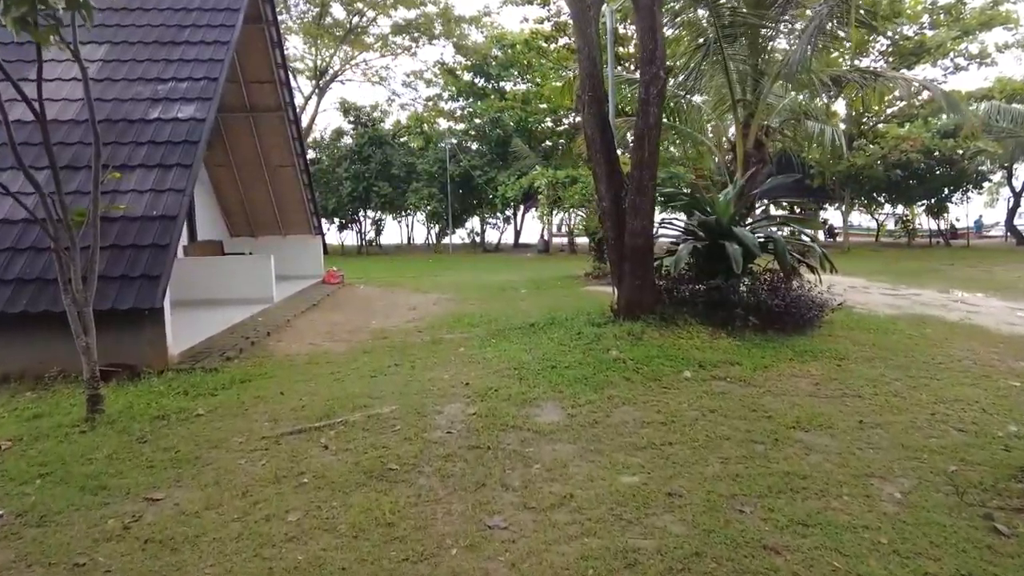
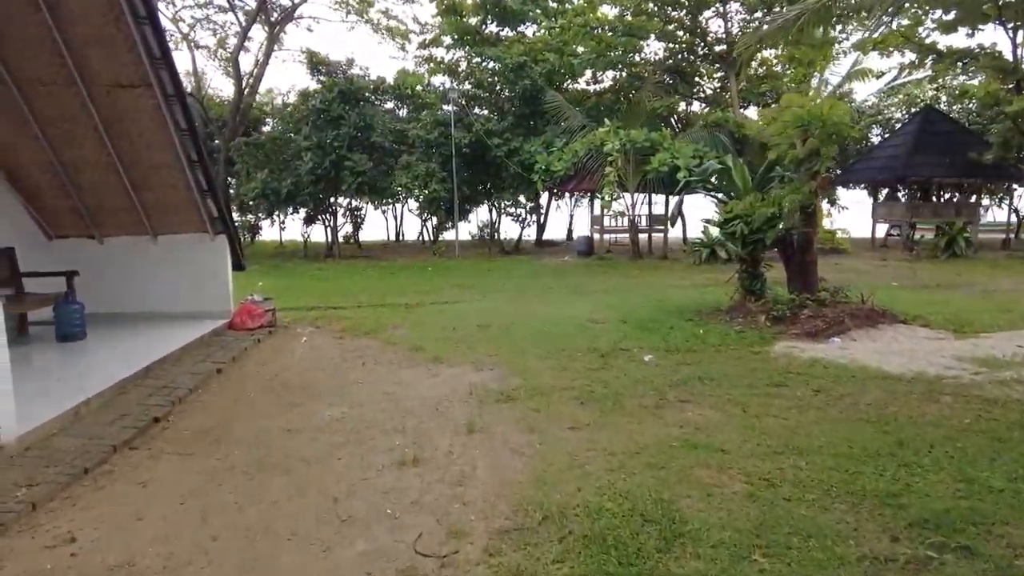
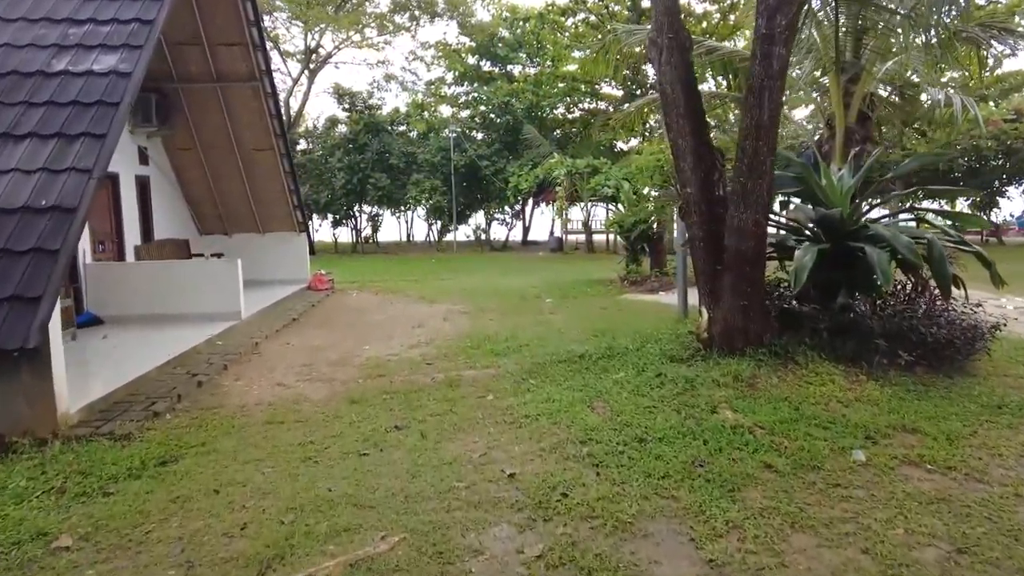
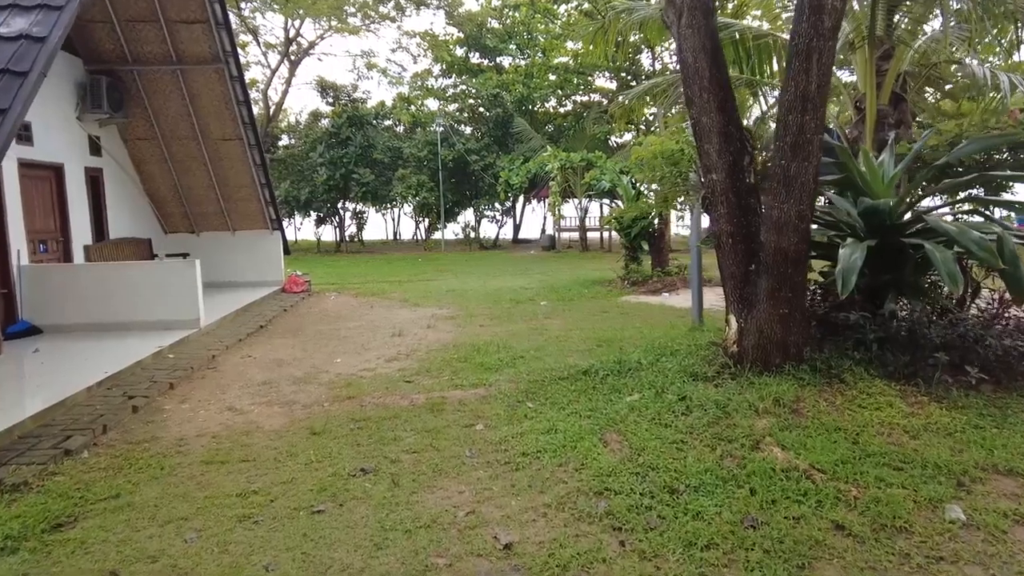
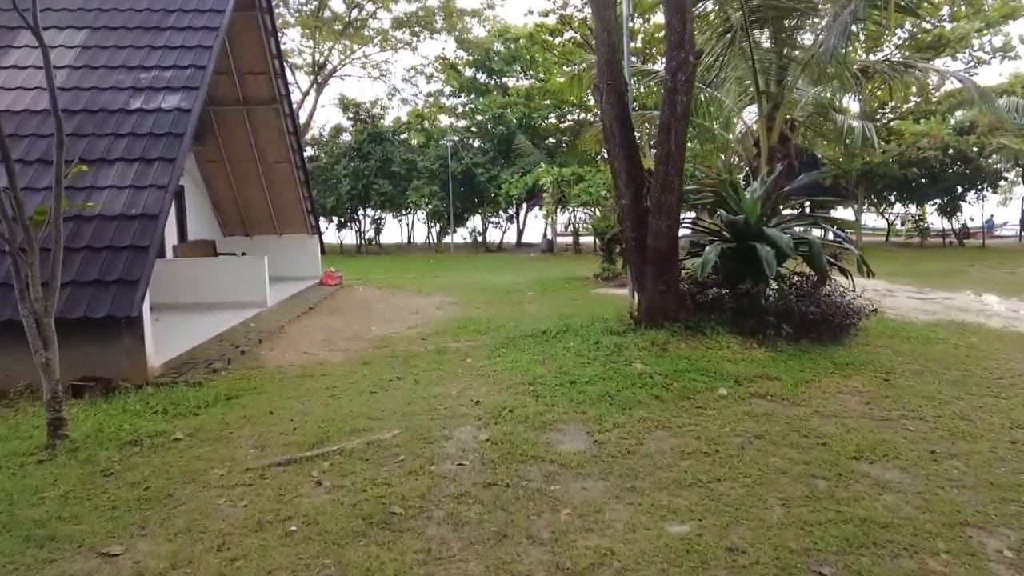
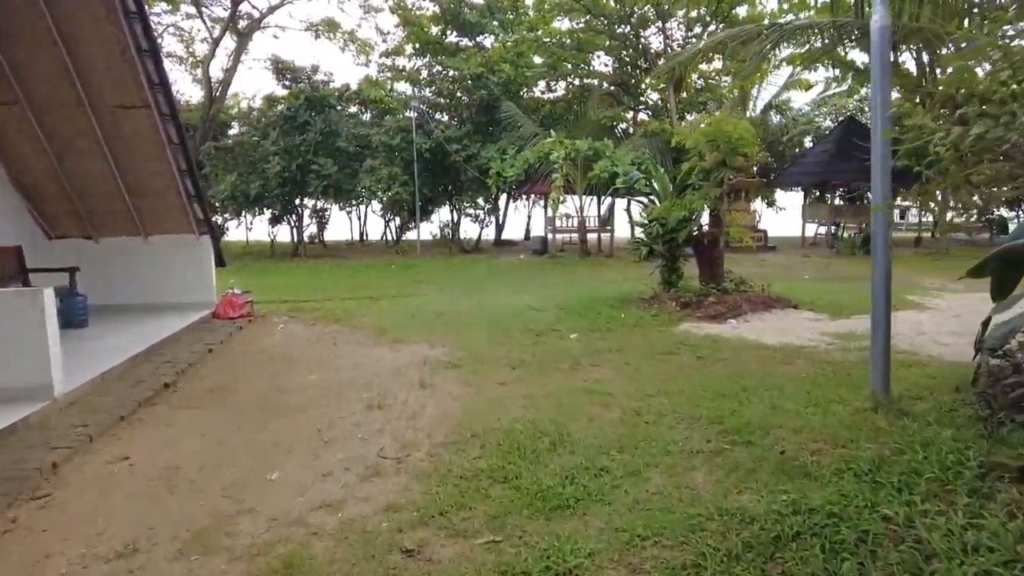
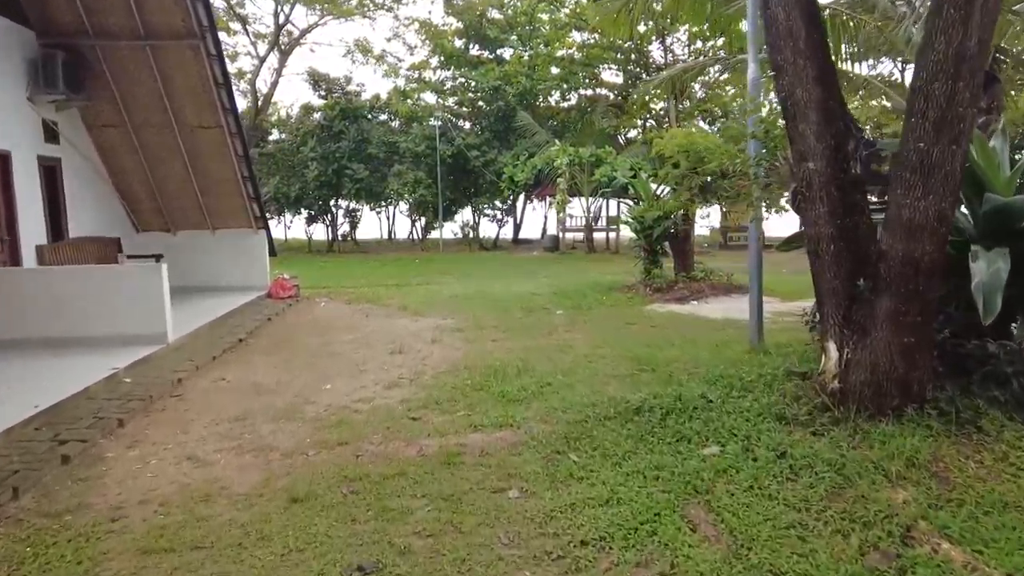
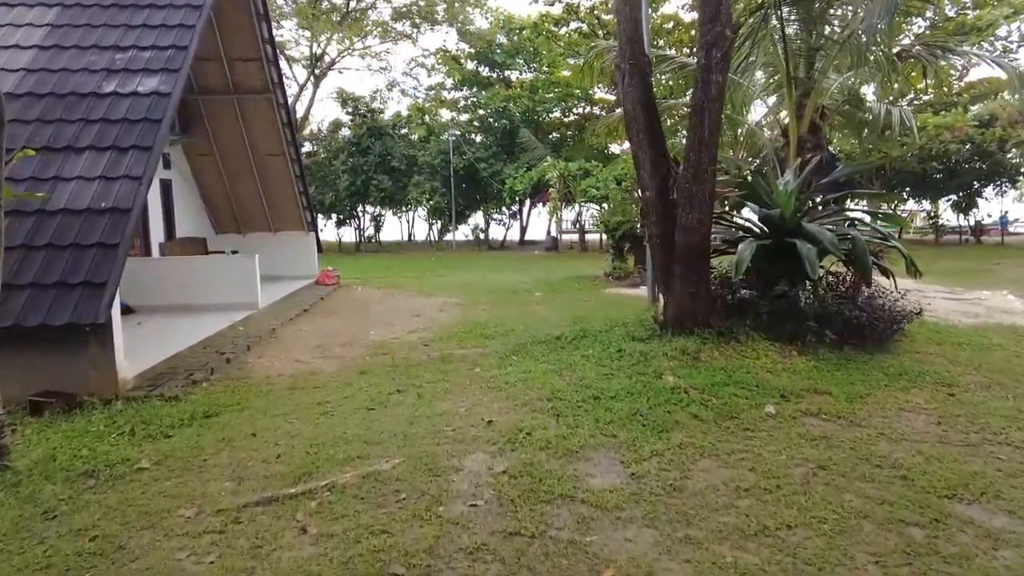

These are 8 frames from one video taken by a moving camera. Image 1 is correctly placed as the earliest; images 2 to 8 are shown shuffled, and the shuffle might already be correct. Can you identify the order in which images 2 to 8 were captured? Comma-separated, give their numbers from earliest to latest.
5, 8, 3, 4, 7, 6, 2
